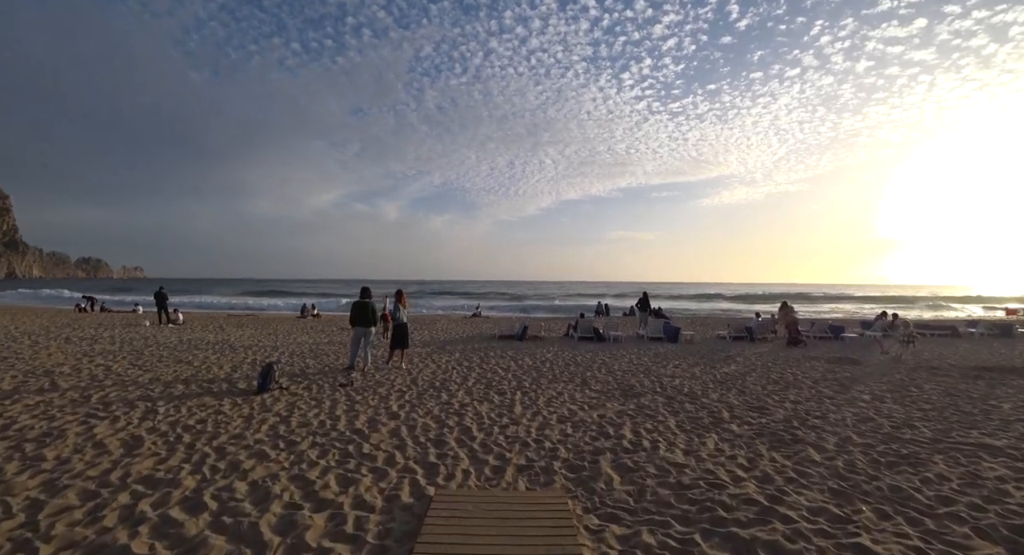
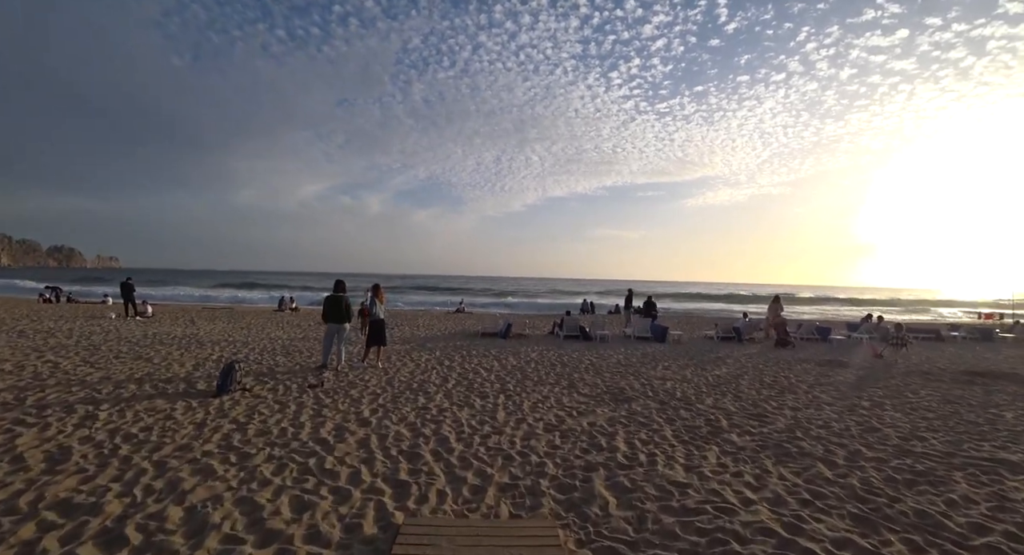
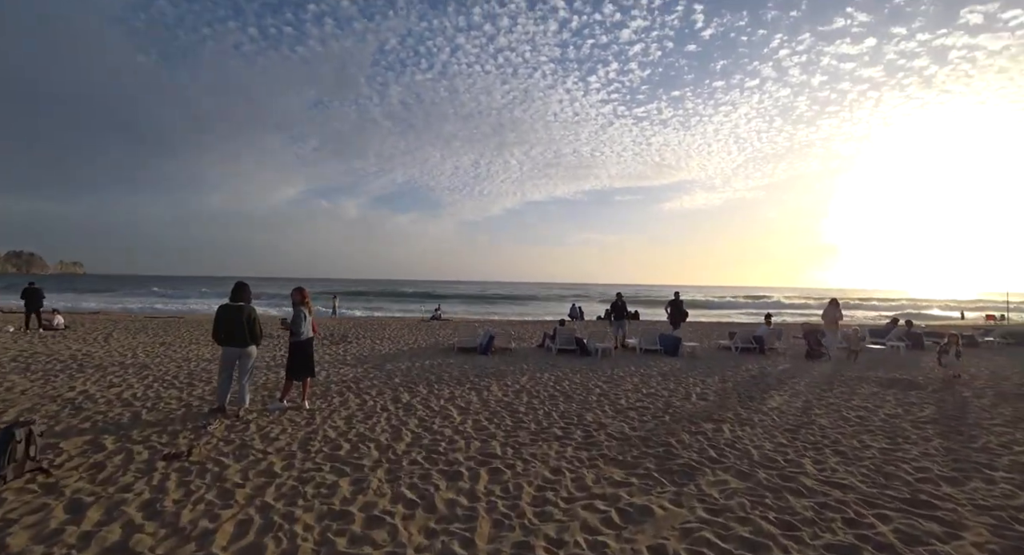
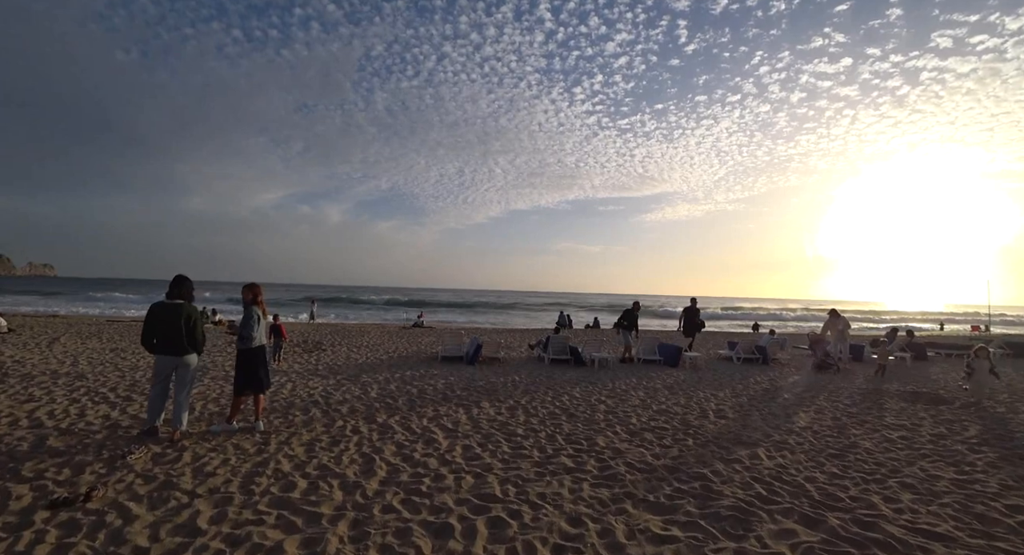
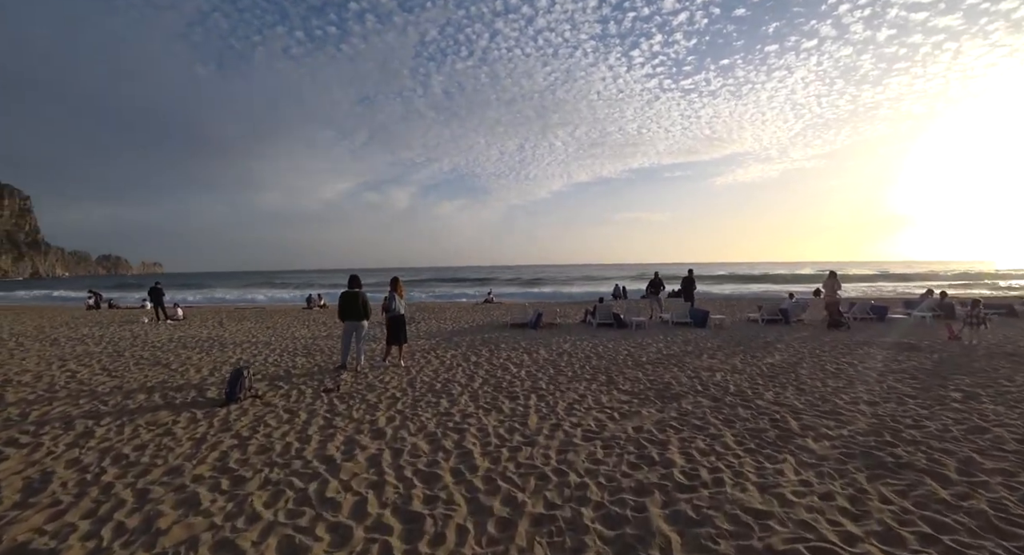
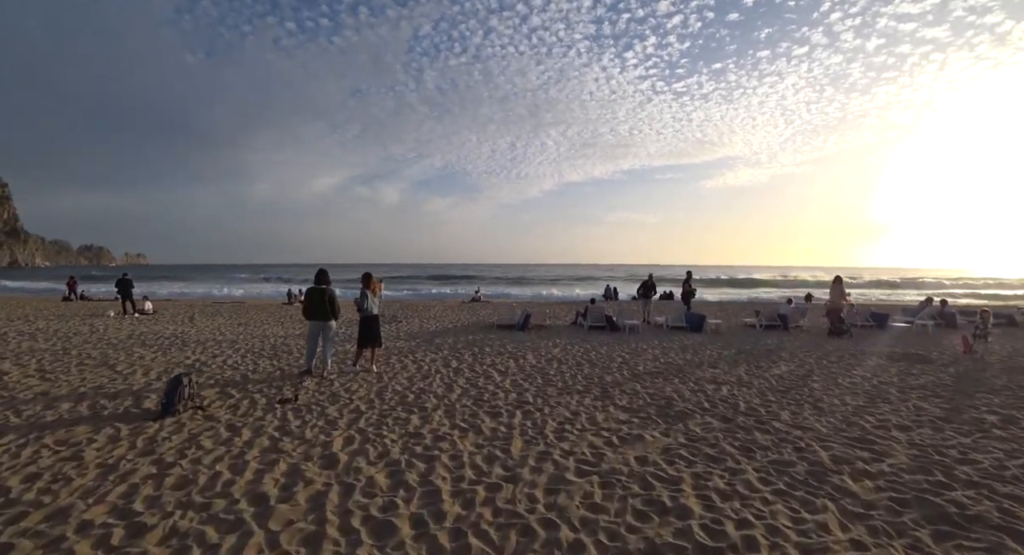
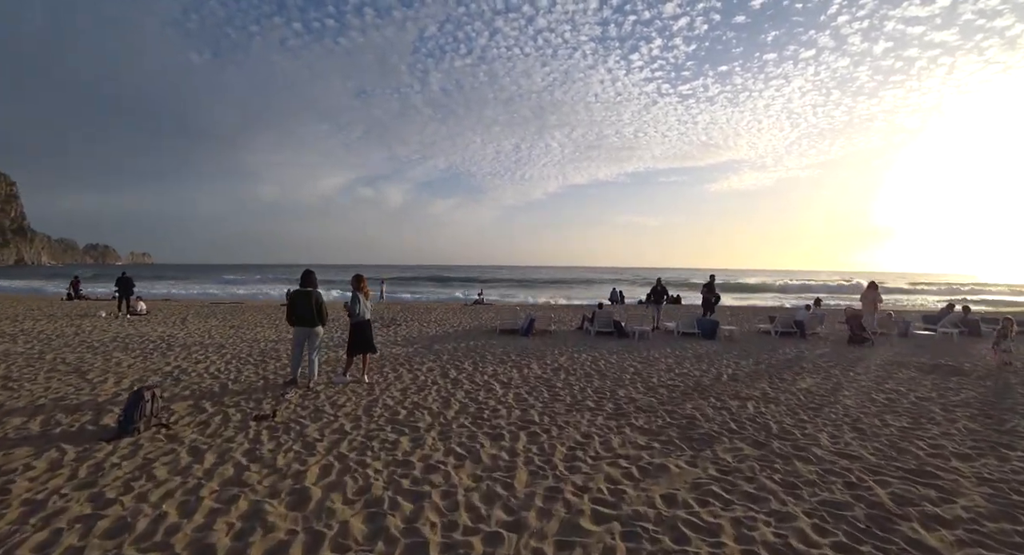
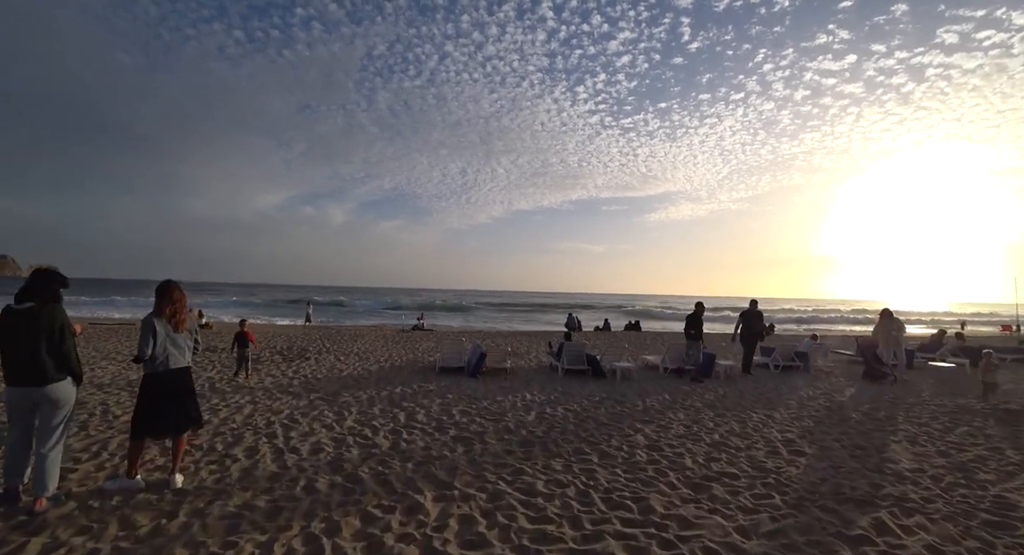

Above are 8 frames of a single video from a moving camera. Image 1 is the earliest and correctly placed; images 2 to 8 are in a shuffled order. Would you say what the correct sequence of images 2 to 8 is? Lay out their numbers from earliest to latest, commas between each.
2, 5, 6, 7, 3, 4, 8
